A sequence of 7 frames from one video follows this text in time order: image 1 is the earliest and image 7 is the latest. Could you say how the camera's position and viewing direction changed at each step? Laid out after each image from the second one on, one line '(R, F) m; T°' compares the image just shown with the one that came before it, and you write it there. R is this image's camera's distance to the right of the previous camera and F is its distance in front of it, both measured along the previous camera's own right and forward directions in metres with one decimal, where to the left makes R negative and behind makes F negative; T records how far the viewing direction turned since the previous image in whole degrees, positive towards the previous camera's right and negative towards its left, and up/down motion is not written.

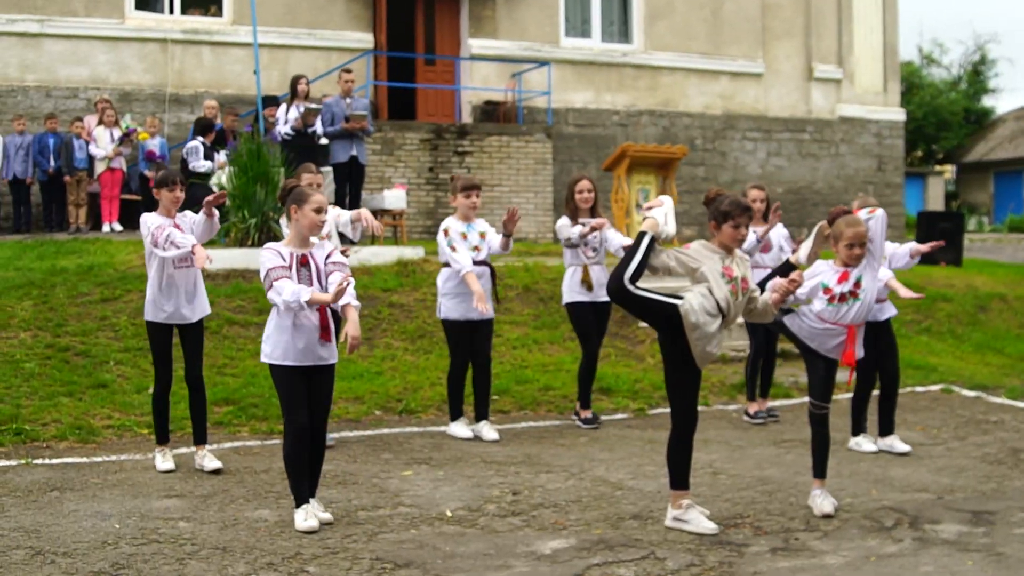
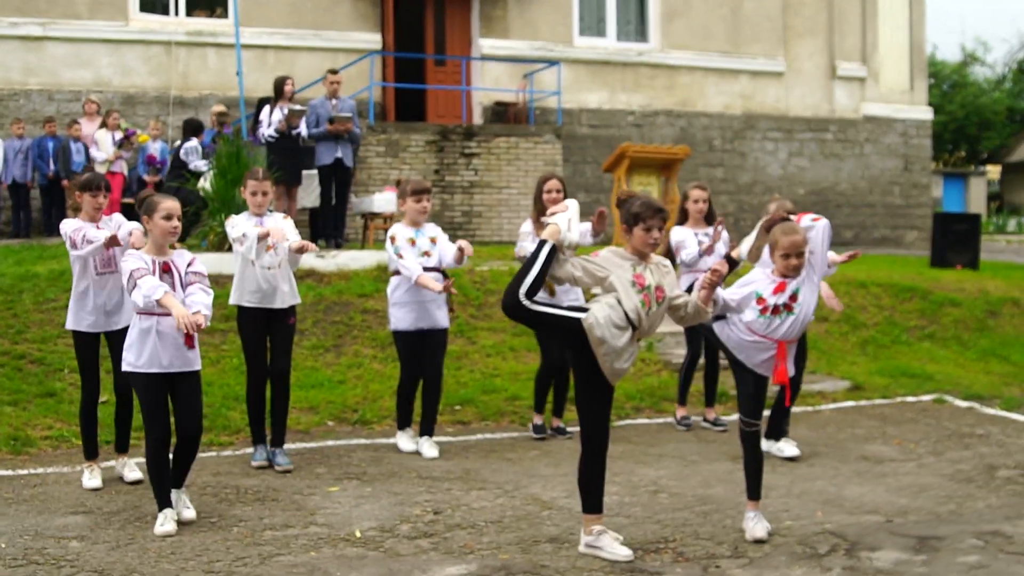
(+0.7, +0.4) m; -2°
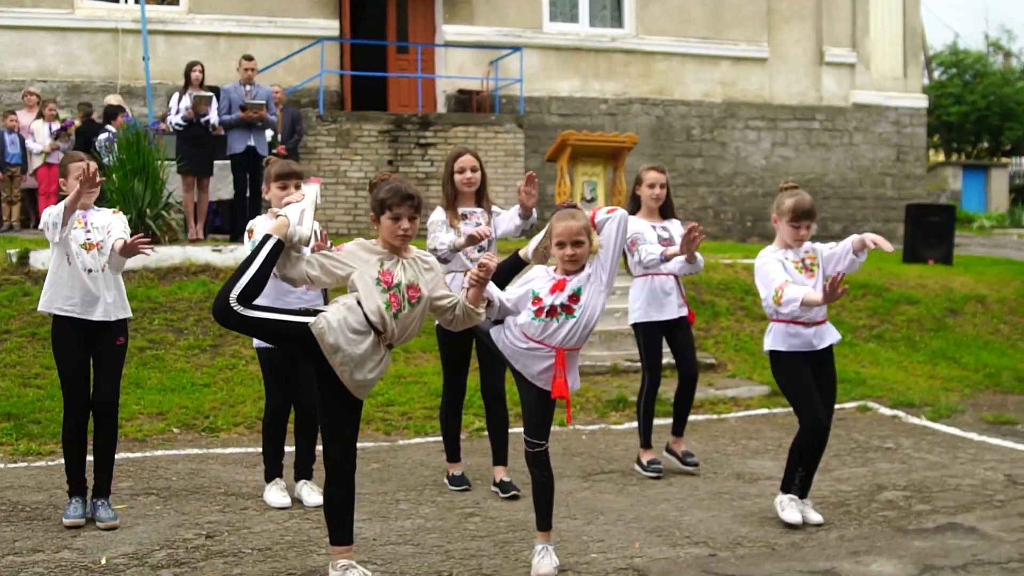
(+1.1, +0.9) m; -2°
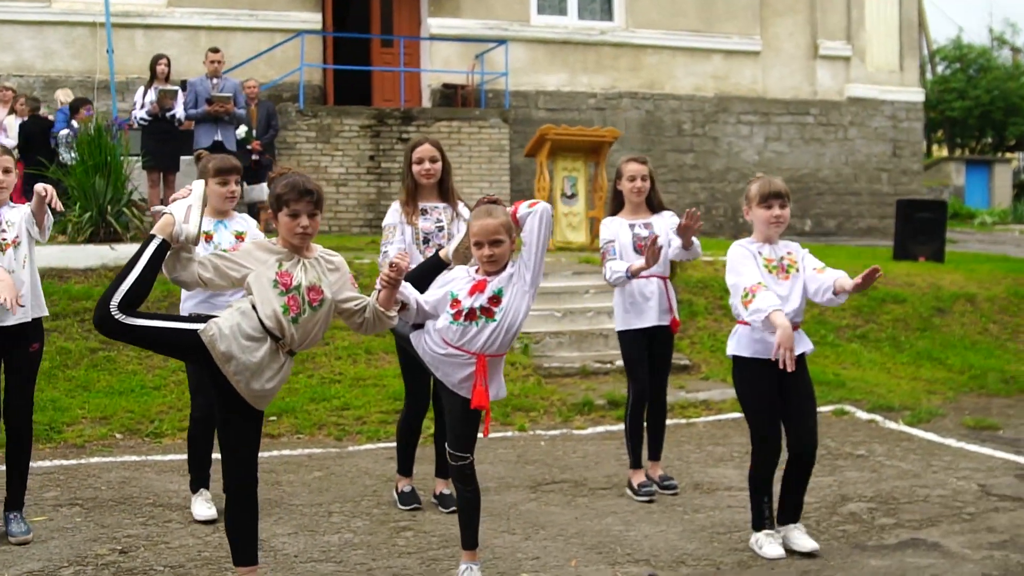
(+0.3, +0.4) m; 0°
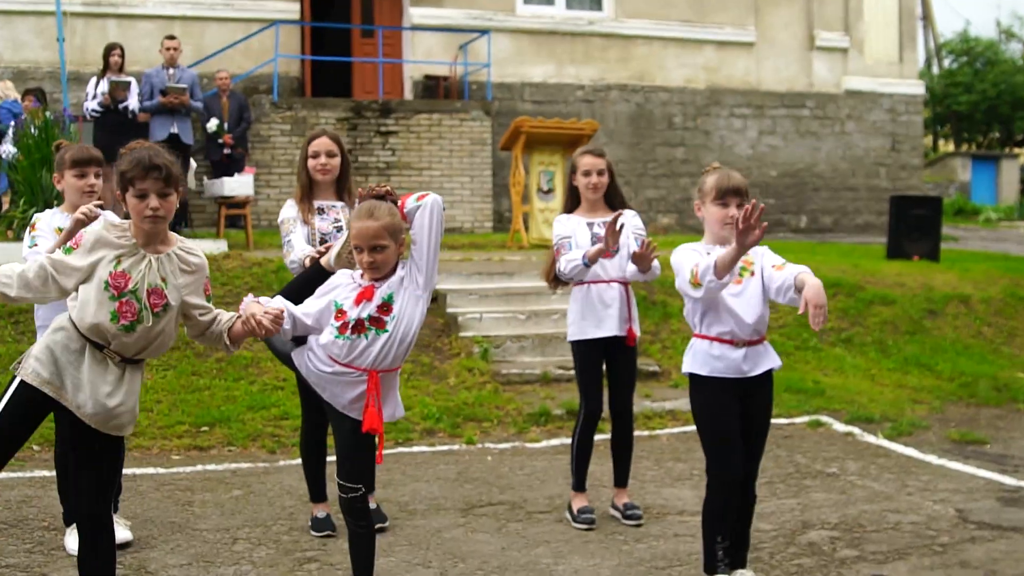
(+0.3, +0.6) m; 0°
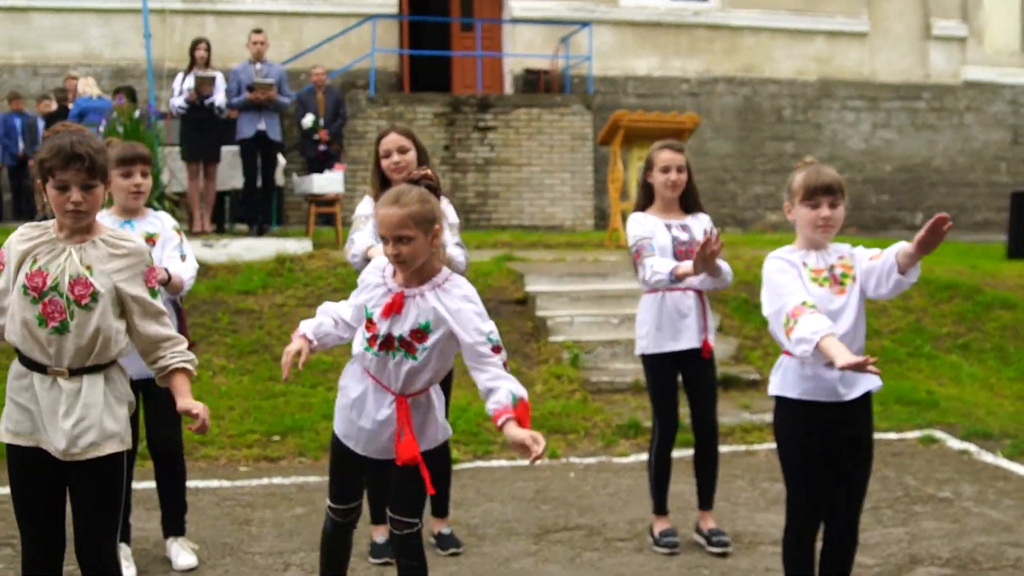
(+0.1, +0.5) m; -5°
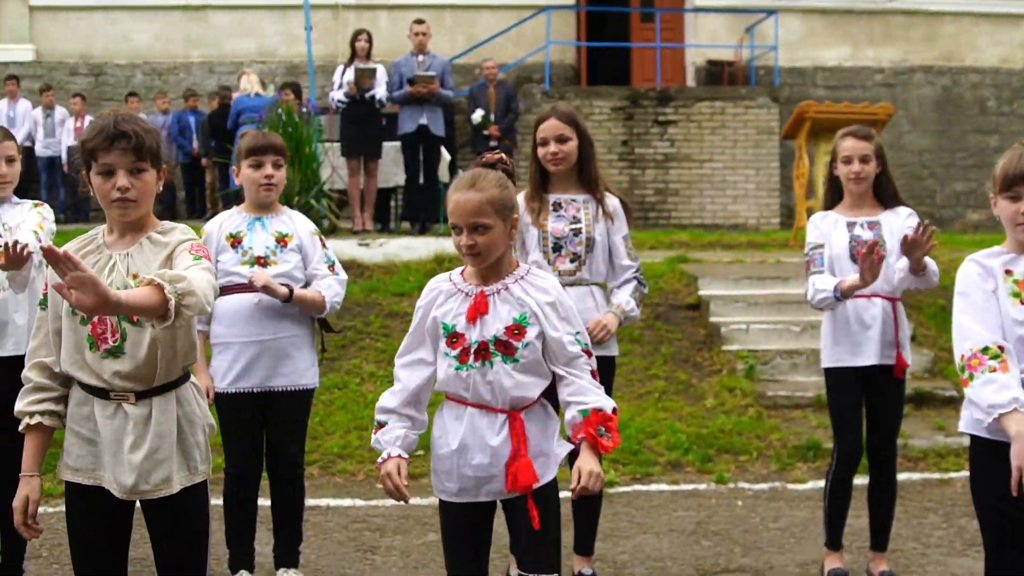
(+0.1, +0.6) m; -8°
